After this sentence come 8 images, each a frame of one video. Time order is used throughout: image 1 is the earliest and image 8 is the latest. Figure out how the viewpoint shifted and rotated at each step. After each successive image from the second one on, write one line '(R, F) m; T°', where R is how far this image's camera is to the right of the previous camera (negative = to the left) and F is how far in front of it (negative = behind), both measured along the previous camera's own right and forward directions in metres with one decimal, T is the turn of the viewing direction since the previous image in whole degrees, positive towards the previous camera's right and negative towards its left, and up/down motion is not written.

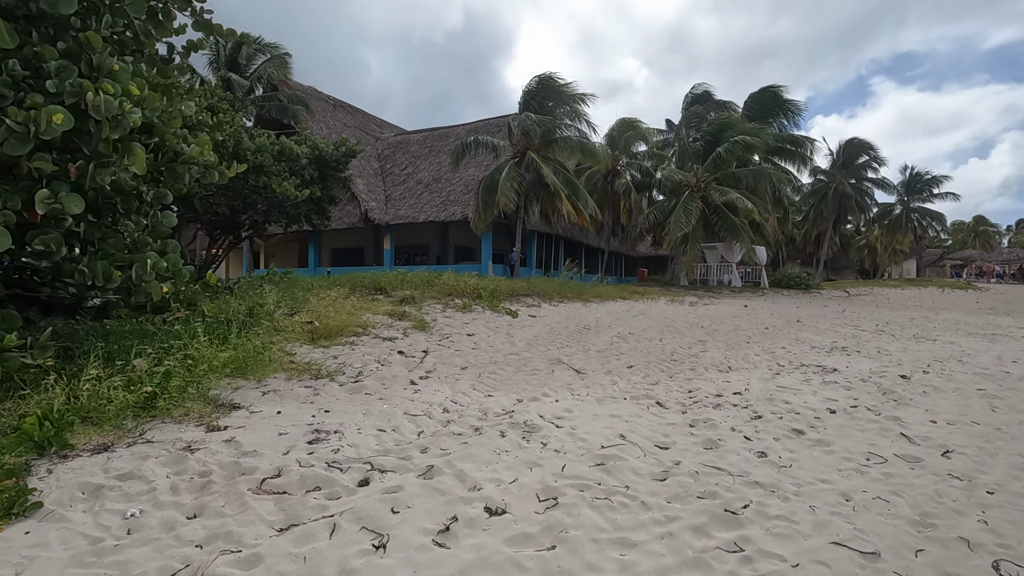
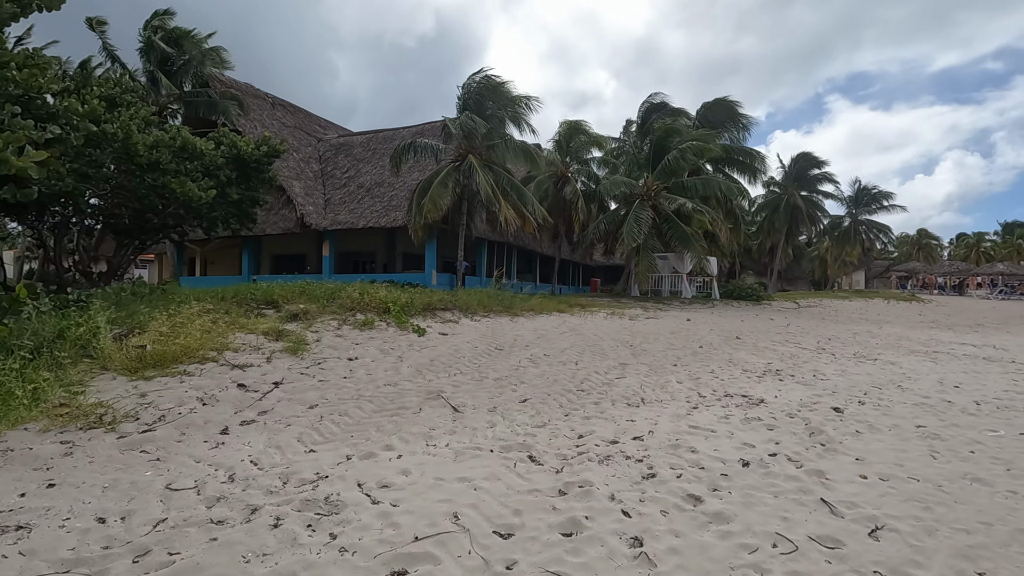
(+0.9, +0.9) m; +4°
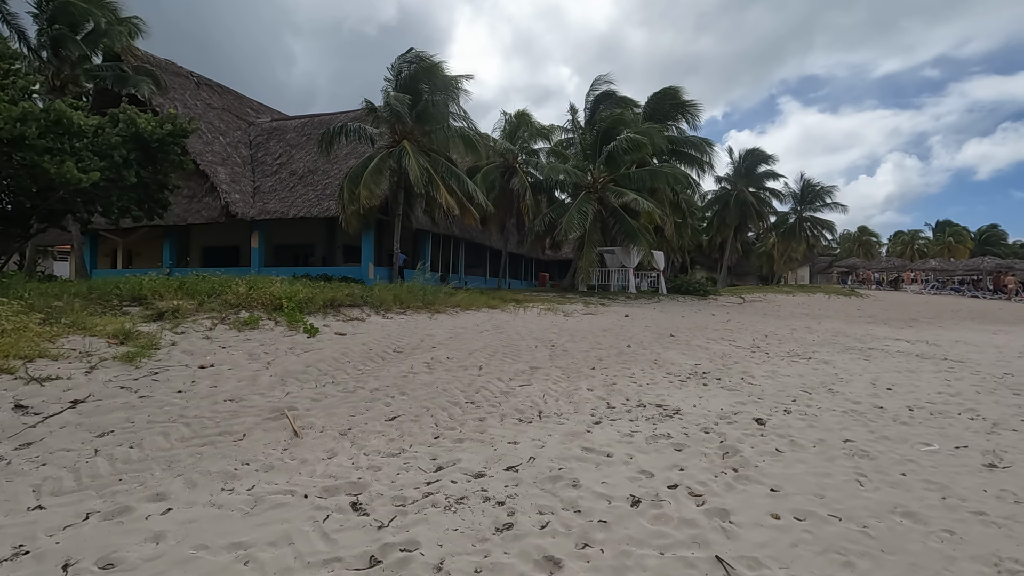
(+0.7, +0.8) m; +4°
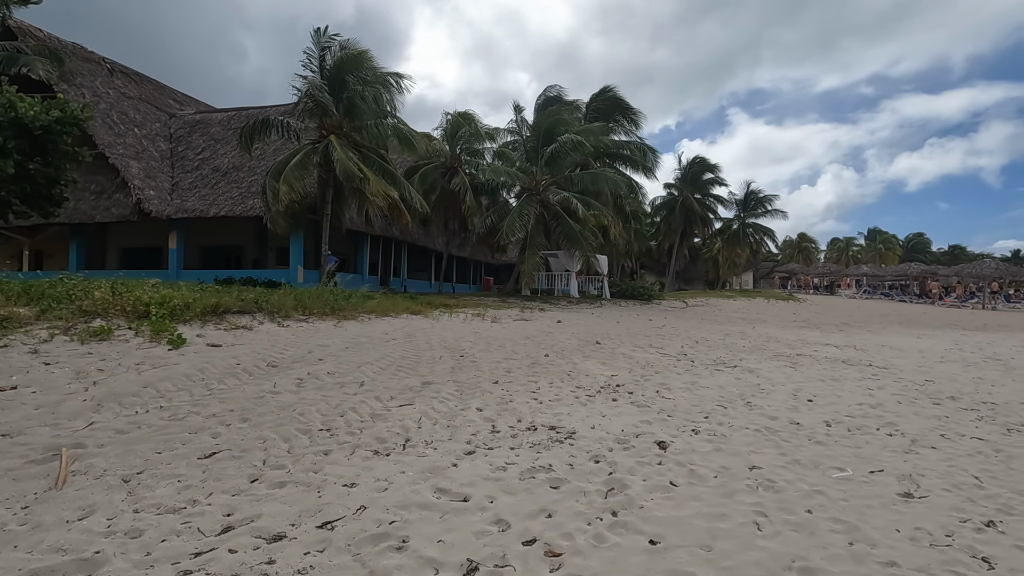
(+0.7, +0.6) m; +5°
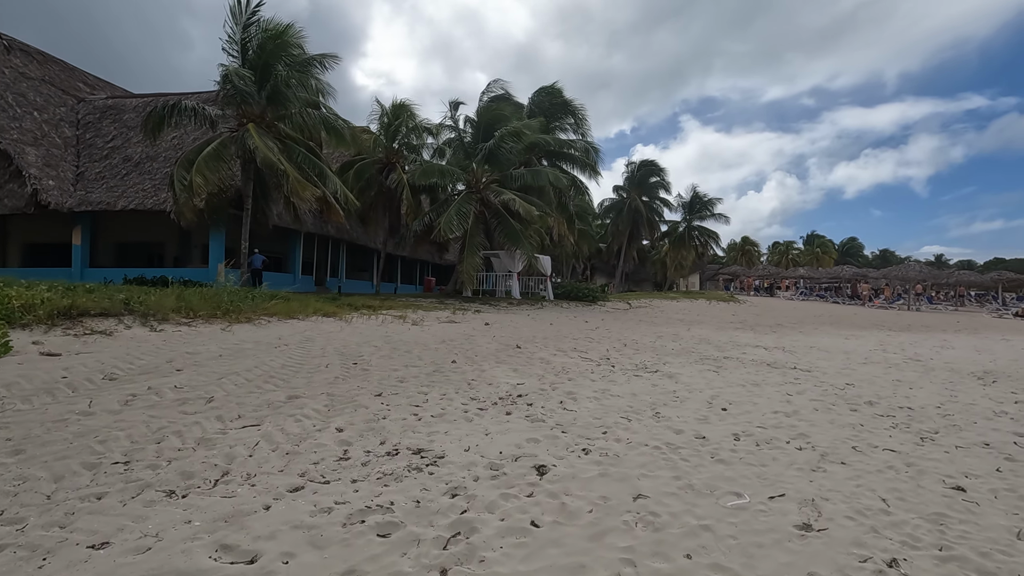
(+0.6, +0.6) m; +5°
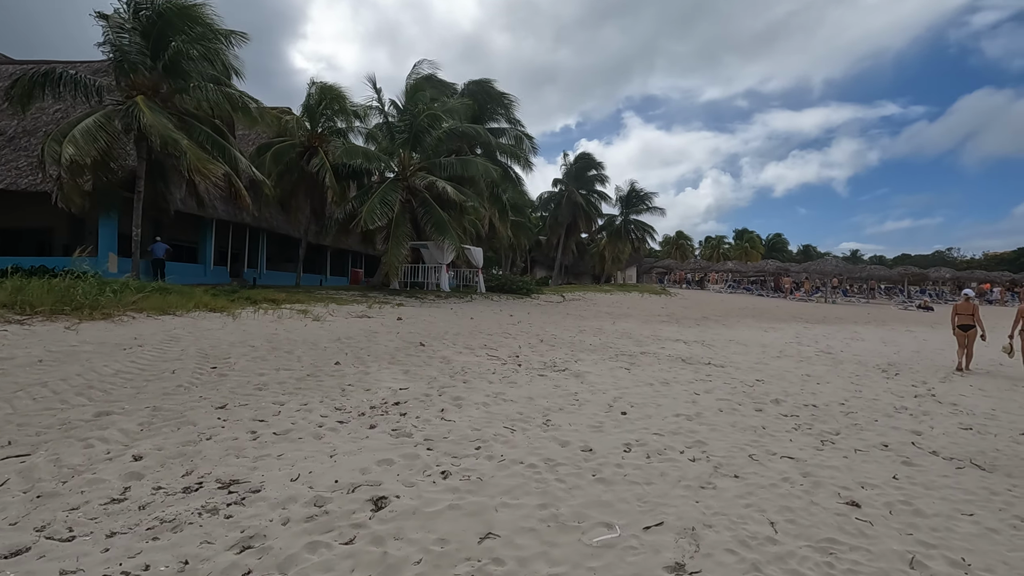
(+0.6, +0.6) m; +6°
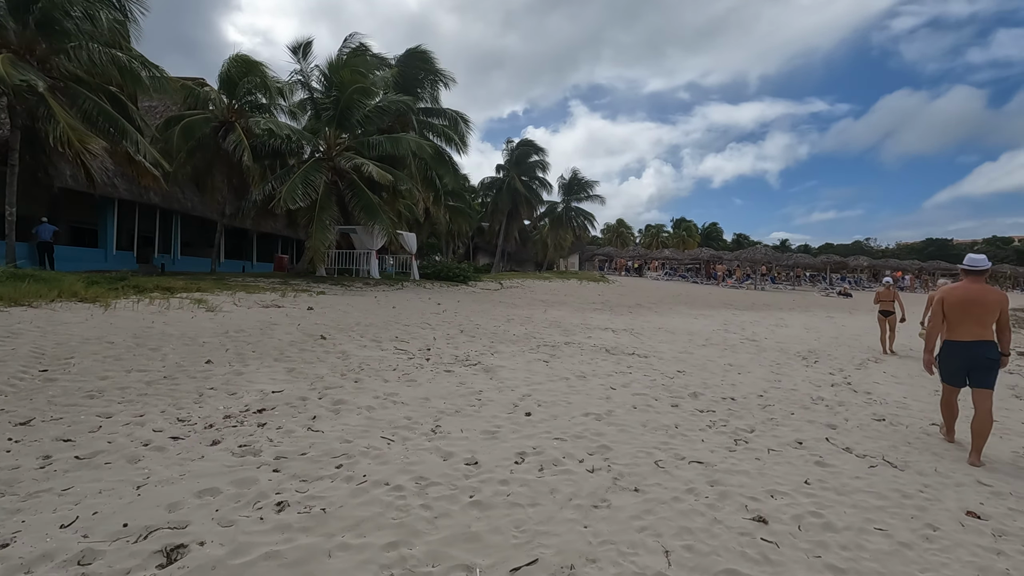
(+0.4, +0.5) m; +6°
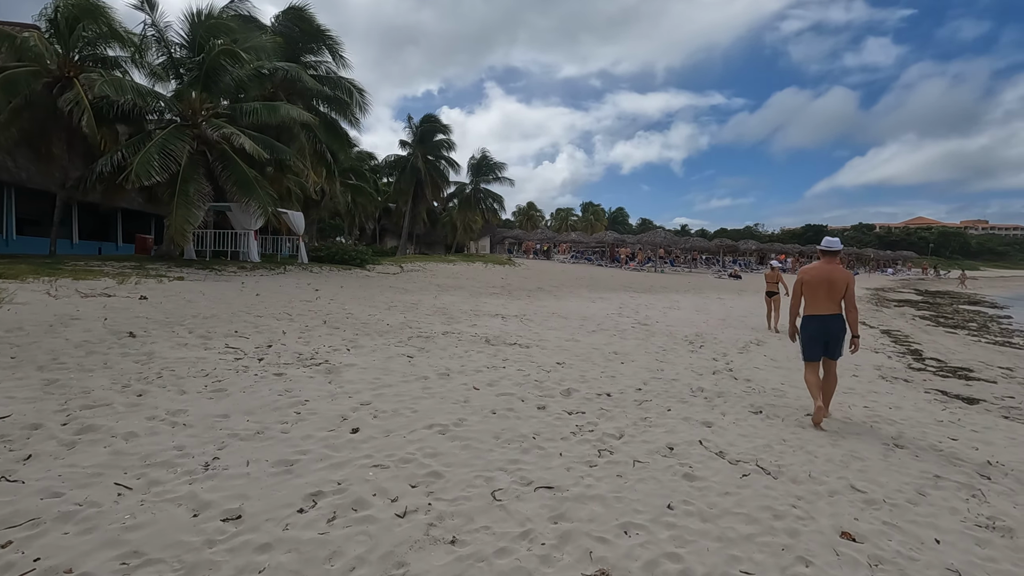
(+0.6, +0.8) m; +9°
